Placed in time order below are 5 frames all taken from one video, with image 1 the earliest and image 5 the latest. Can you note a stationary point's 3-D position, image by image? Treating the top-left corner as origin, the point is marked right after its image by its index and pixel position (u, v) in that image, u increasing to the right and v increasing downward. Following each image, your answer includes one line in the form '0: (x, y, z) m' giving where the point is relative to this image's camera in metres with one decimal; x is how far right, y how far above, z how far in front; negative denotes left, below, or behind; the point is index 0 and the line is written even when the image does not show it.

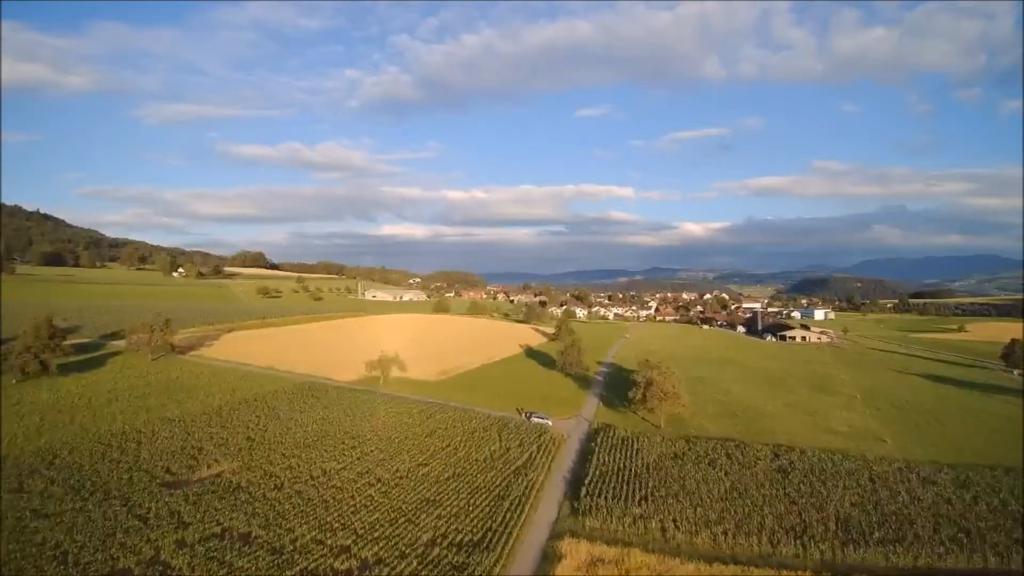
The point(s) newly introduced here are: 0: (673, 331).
0: (+5.1, -1.3, +16.7) m
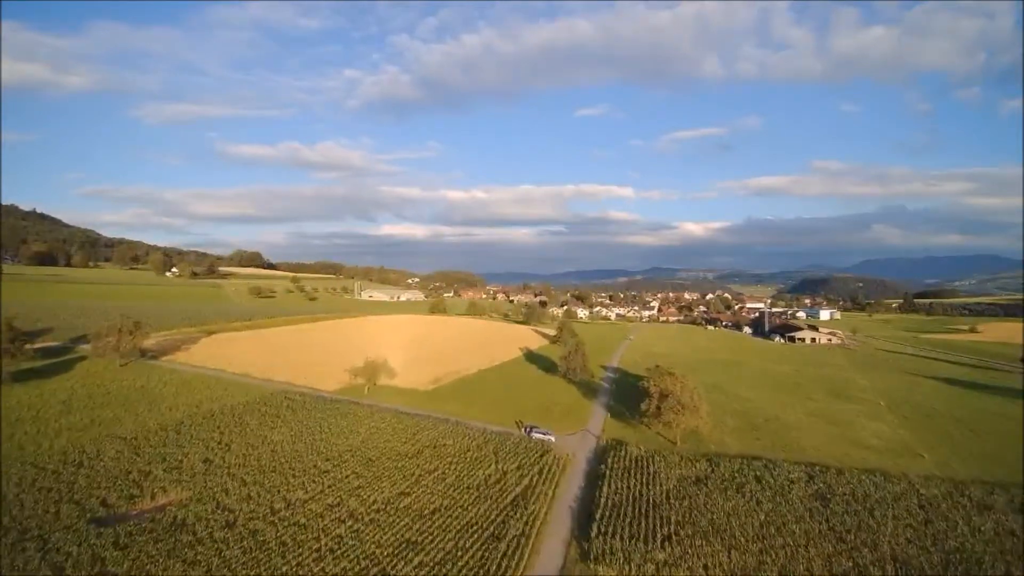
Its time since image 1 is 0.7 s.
0: (+5.1, -1.3, +16.1) m
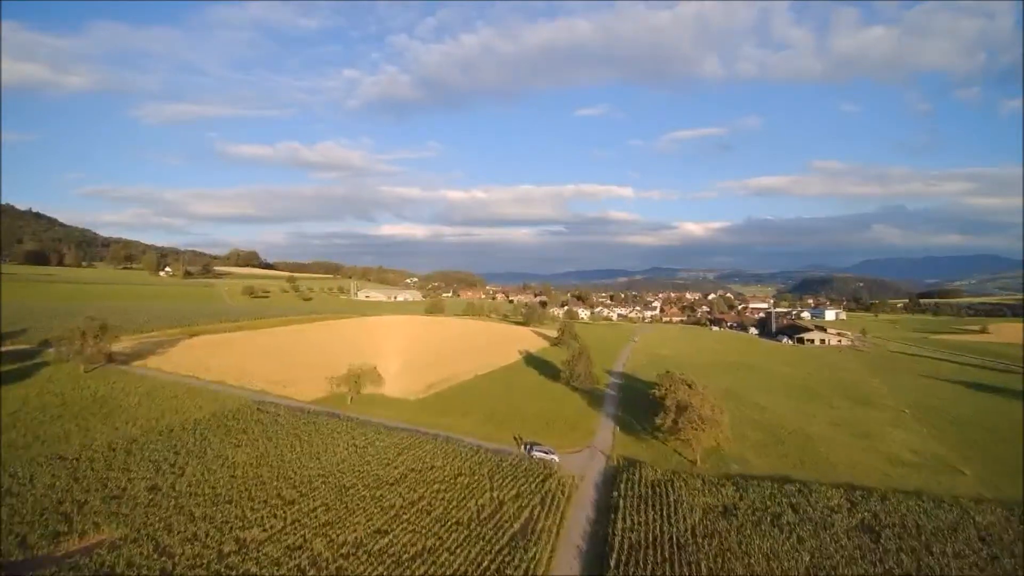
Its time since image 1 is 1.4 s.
0: (+5.1, -1.3, +15.5) m
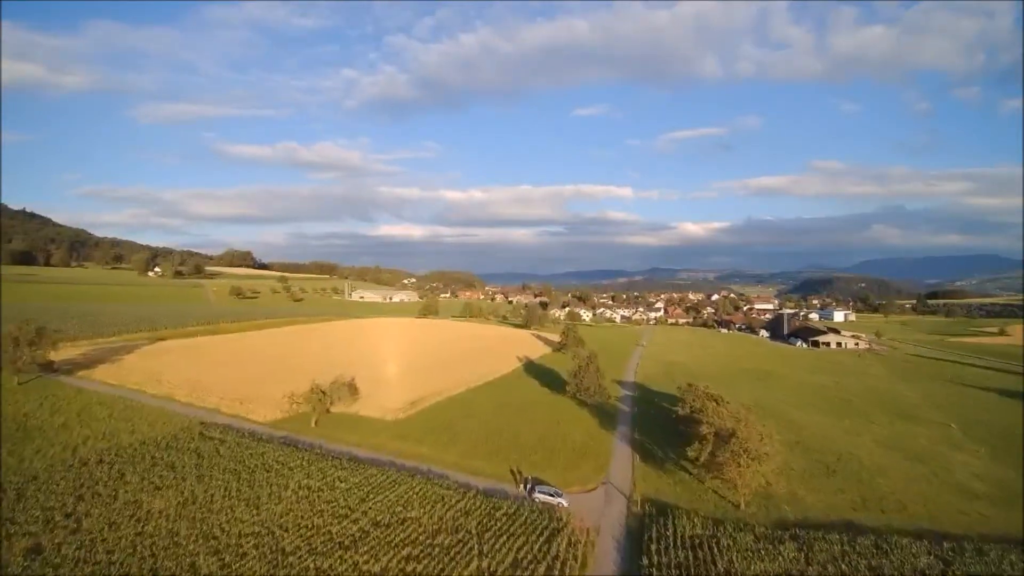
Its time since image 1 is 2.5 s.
0: (+5.1, -1.3, +14.7) m
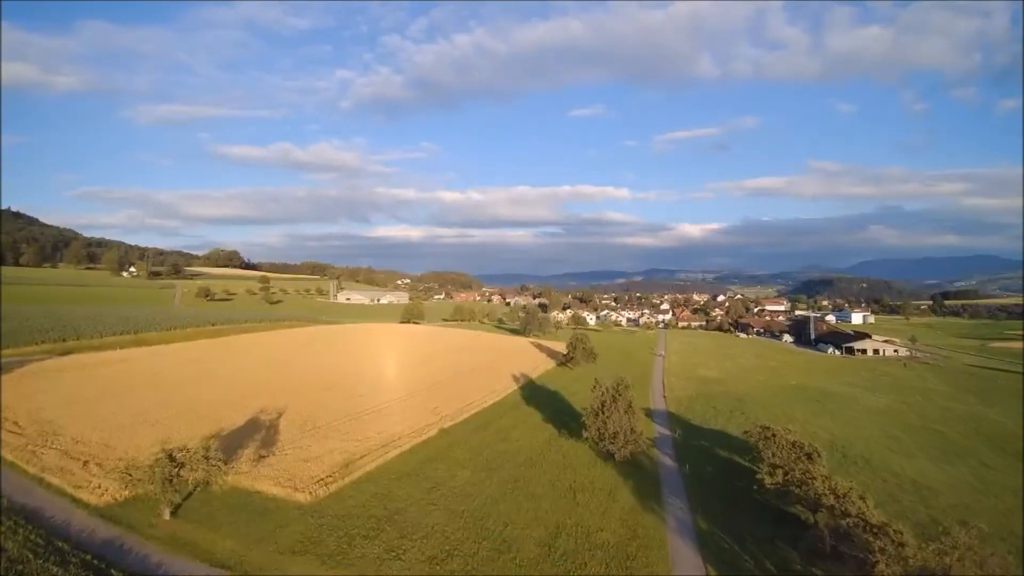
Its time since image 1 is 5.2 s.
0: (+5.0, -1.3, +13.1) m
